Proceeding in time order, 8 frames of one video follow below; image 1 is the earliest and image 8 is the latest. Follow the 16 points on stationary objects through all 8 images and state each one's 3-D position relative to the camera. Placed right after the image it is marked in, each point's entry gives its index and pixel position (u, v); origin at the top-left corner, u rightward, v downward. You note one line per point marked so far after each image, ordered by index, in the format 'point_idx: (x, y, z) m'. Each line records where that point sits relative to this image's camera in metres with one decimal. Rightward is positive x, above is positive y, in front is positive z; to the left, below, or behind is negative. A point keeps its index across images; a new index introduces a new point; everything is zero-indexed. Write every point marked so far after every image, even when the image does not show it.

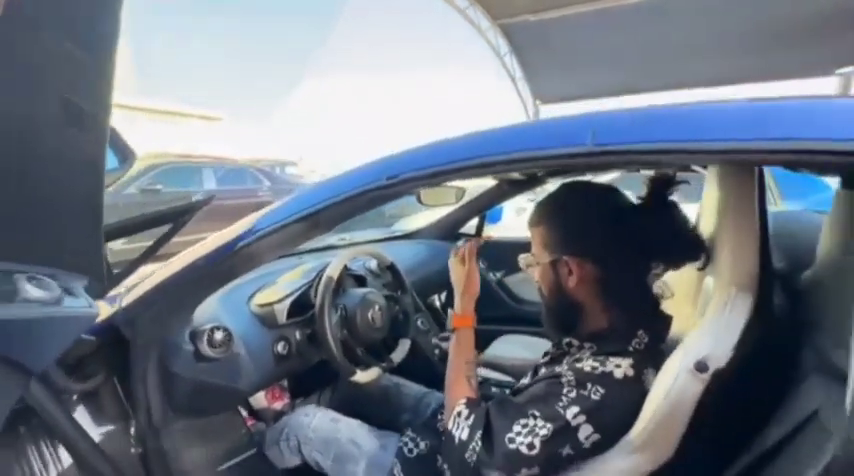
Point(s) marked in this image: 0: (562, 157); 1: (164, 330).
0: (+0.2, +0.1, +0.7) m
1: (-0.5, -0.2, +1.1) m
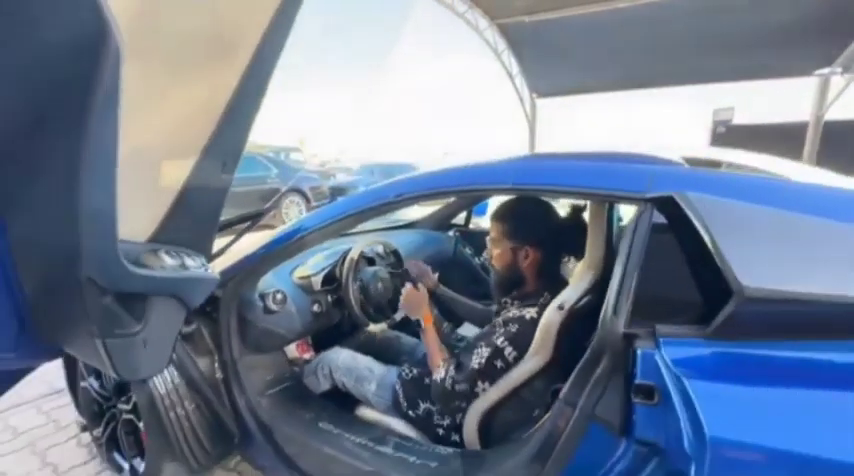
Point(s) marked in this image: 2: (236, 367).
0: (+0.1, +0.1, +1.2) m
1: (-0.6, -0.2, +1.6) m
2: (-0.6, -0.4, +1.6) m
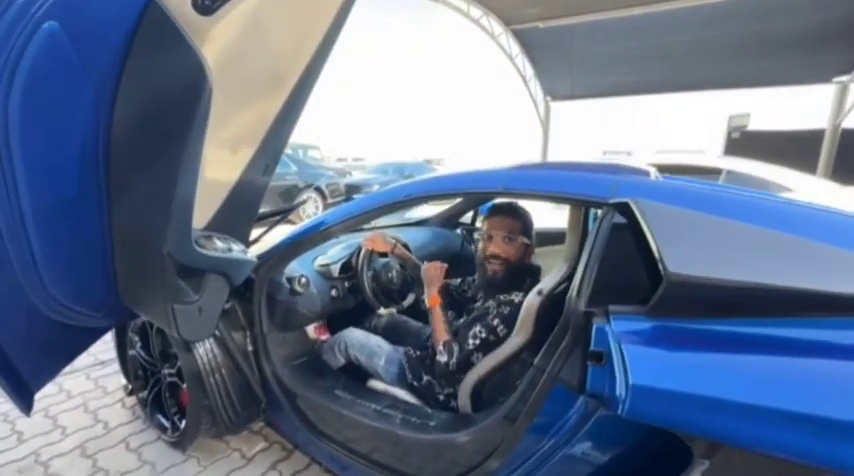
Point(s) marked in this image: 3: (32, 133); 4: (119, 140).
0: (+0.2, +0.1, +1.5) m
1: (-0.5, -0.1, +1.9) m
2: (-0.6, -0.4, +1.9) m
3: (-0.9, +0.2, +1.3) m
4: (-0.7, +0.2, +1.2) m
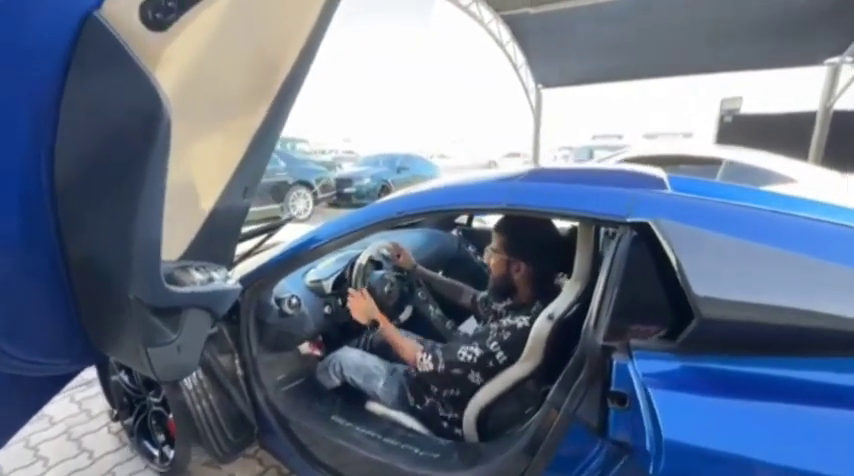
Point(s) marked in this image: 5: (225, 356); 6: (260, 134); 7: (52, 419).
0: (+0.2, +0.1, +1.4) m
1: (-0.6, -0.2, +1.8) m
2: (-0.6, -0.4, +1.8) m
3: (-0.9, +0.1, +1.1) m
4: (-0.7, +0.1, +1.1) m
5: (-0.7, -0.4, +1.8) m
6: (-0.5, +0.3, +1.4) m
7: (-1.6, -0.8, +2.3) m
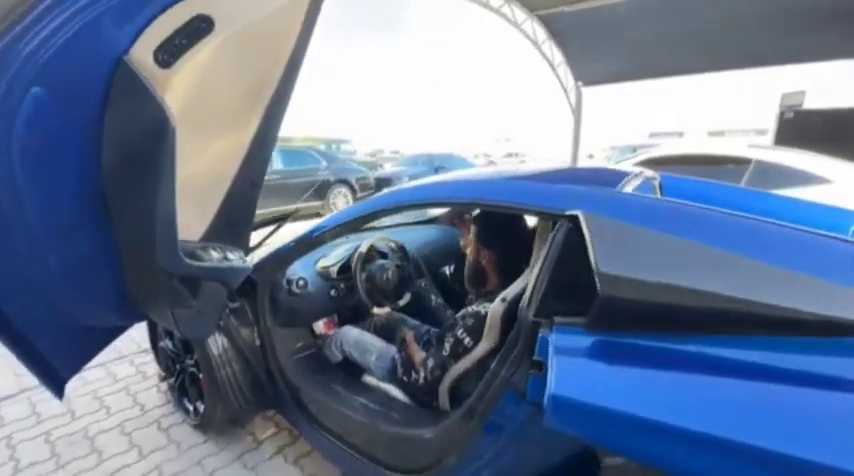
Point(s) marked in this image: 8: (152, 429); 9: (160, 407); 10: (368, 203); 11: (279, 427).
0: (+0.1, +0.1, +1.6) m
1: (-0.6, -0.1, +2.0) m
2: (-0.6, -0.4, +2.1) m
3: (-1.0, +0.2, +1.5) m
4: (-0.8, +0.2, +1.4) m
5: (-0.7, -0.3, +2.1) m
6: (-0.6, +0.3, +1.7) m
7: (-1.6, -0.7, +2.7) m
8: (-1.2, -0.8, +2.4) m
9: (-1.2, -0.8, +2.5) m
10: (-0.2, +0.1, +1.9) m
11: (-0.6, -0.8, +2.3) m
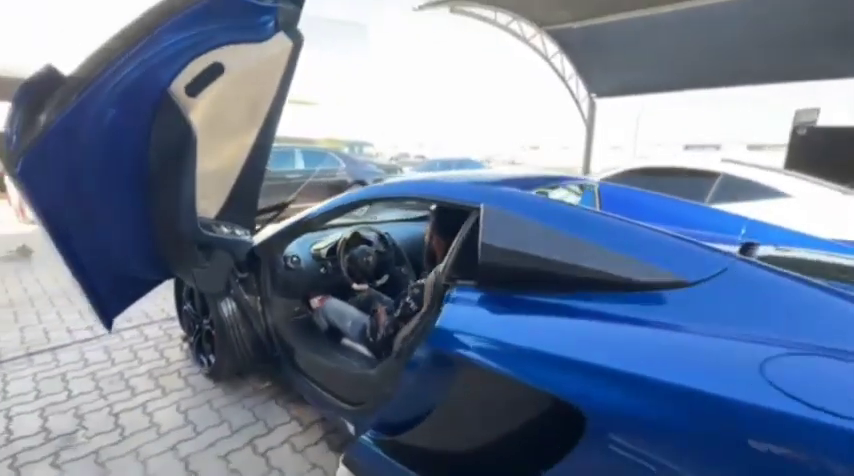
0: (-0.1, +0.2, +2.0) m
1: (-0.7, -0.1, +2.5) m
2: (-0.7, -0.3, +2.5) m
3: (-1.1, +0.3, +2.0) m
4: (-0.9, +0.3, +1.9) m
5: (-0.8, -0.3, +2.6) m
6: (-0.7, +0.4, +2.2) m
7: (-1.7, -0.6, +3.2) m
8: (-1.4, -0.7, +2.9) m
9: (-1.4, -0.7, +3.0) m
10: (-0.3, +0.2, +2.3) m
11: (-0.8, -0.7, +2.8) m
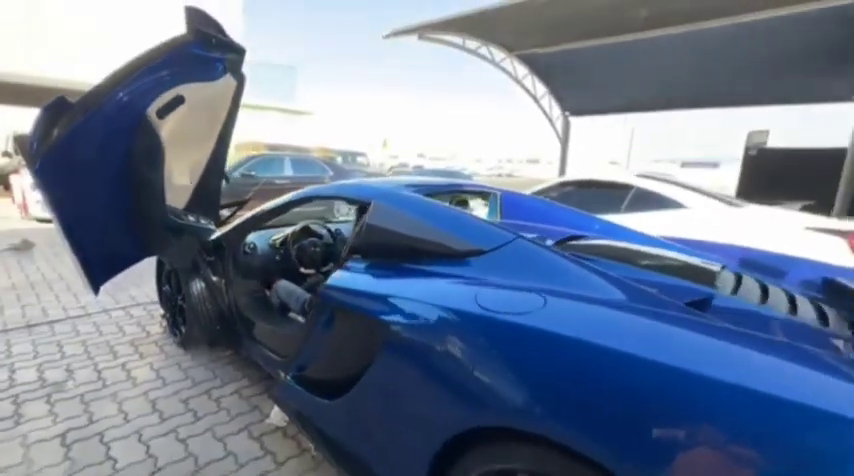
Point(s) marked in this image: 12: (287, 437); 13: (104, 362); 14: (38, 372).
0: (-0.4, +0.2, +2.6) m
1: (-1.1, 0.0, +3.1) m
2: (-1.1, -0.2, +3.1) m
3: (-1.5, +0.4, +2.5) m
4: (-1.3, +0.3, +2.4) m
5: (-1.2, -0.2, +3.1) m
6: (-1.0, +0.4, +2.8) m
7: (-2.1, -0.5, +3.8) m
8: (-1.7, -0.7, +3.4) m
9: (-1.8, -0.6, +3.5) m
10: (-0.7, +0.2, +2.9) m
11: (-1.2, -0.7, +3.3) m
12: (-0.6, -0.9, +2.4) m
13: (-1.9, -0.7, +3.2) m
14: (-2.2, -0.7, +3.0) m
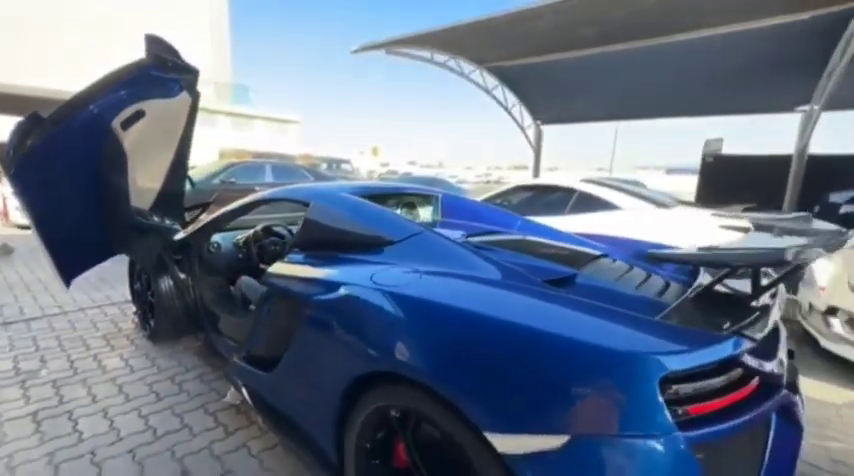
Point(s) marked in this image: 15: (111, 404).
0: (-0.7, +0.2, +2.9) m
1: (-1.4, 0.0, +3.3) m
2: (-1.4, -0.2, +3.4) m
3: (-1.8, +0.4, +2.8) m
4: (-1.6, +0.3, +2.7) m
5: (-1.5, -0.2, +3.4) m
6: (-1.4, +0.5, +3.1) m
7: (-2.5, -0.5, +4.0) m
8: (-2.1, -0.7, +3.7) m
9: (-2.1, -0.6, +3.8) m
10: (-1.0, +0.2, +3.2) m
11: (-1.5, -0.7, +3.6) m
12: (-0.9, -0.8, +2.6) m
13: (-2.2, -0.7, +3.4) m
14: (-2.5, -0.7, +3.3) m
15: (-1.6, -0.8, +2.7) m
